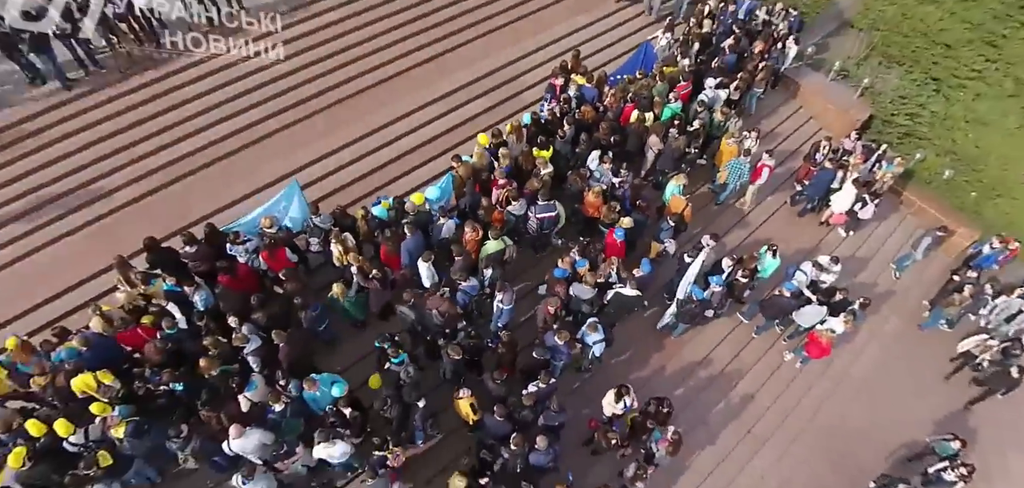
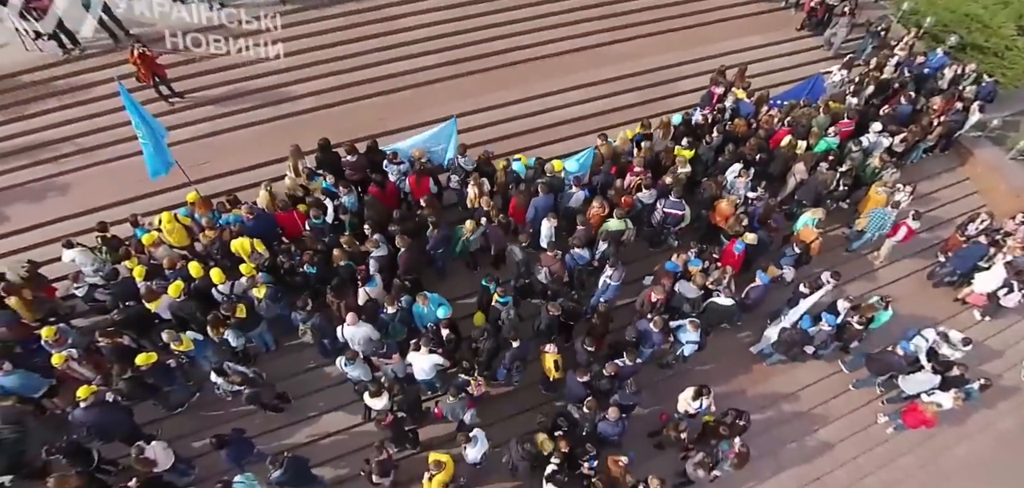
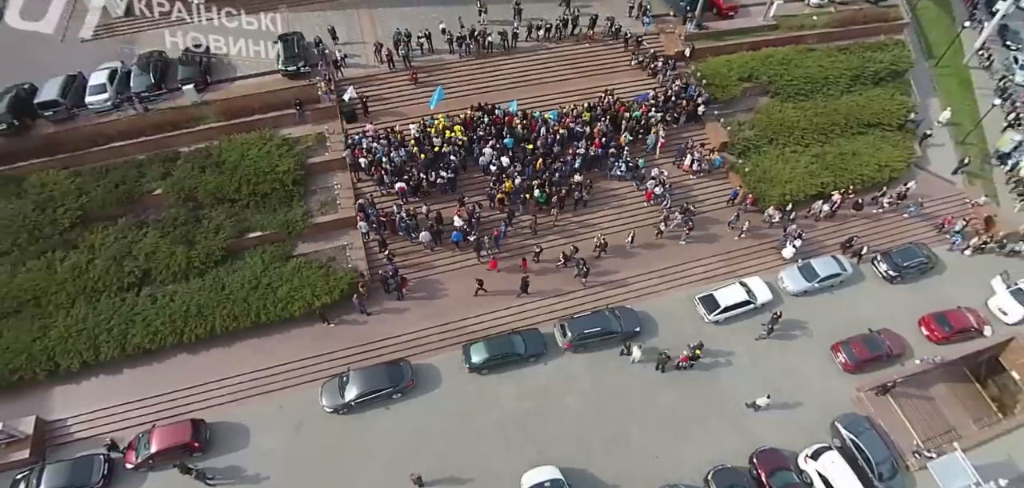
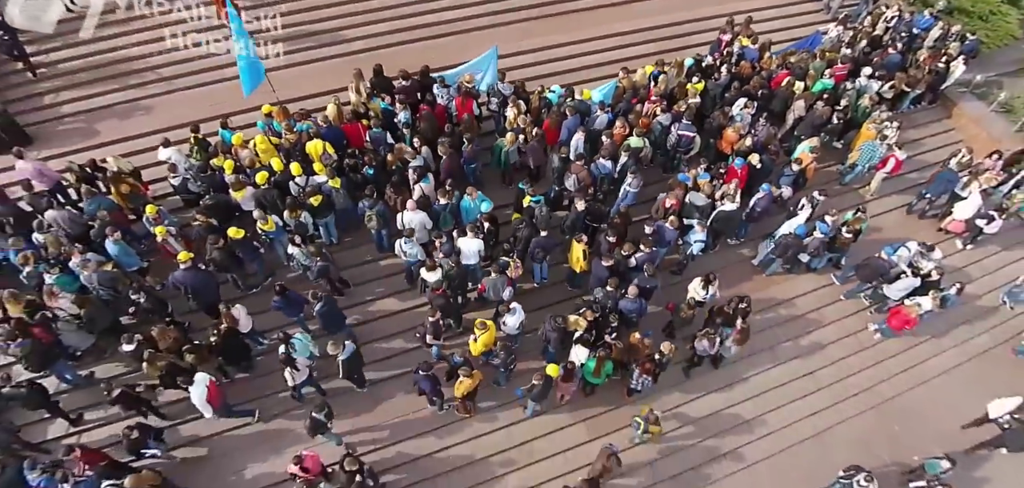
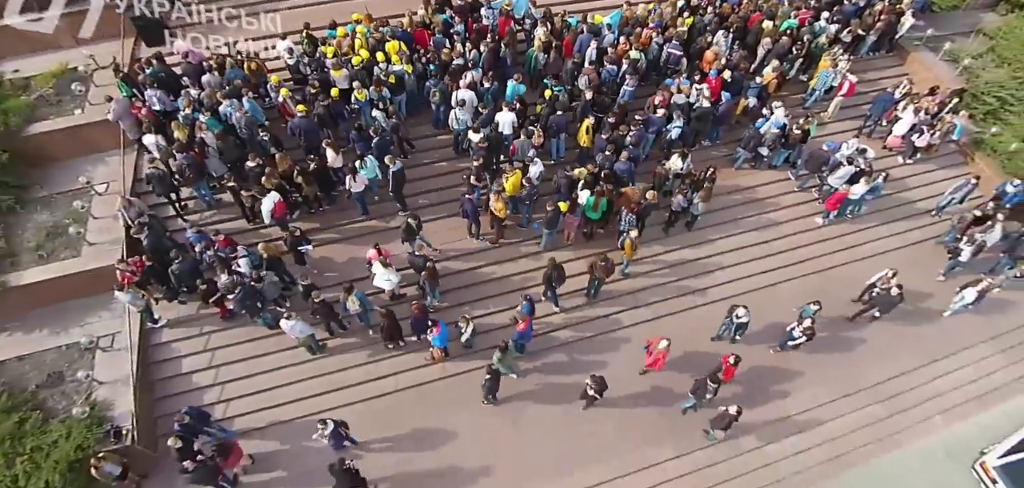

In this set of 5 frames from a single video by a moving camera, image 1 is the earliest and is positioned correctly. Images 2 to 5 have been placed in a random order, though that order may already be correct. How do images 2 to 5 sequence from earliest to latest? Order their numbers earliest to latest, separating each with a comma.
2, 4, 5, 3
